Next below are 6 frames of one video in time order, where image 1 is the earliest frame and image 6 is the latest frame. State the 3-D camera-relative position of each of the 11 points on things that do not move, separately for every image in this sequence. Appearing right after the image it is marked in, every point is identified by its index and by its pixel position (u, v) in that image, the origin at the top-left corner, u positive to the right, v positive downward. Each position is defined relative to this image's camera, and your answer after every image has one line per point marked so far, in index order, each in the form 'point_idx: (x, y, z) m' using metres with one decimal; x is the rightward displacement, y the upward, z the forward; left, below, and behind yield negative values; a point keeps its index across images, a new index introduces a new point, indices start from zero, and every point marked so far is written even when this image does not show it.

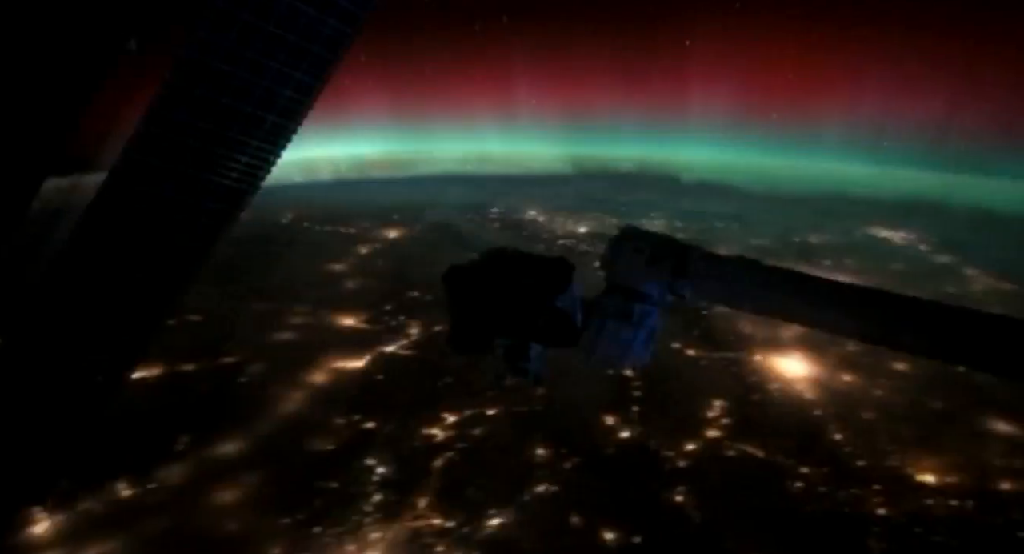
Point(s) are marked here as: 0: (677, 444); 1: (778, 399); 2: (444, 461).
0: (+1.4, -1.4, +6.4) m
1: (+2.6, -1.2, +7.3) m
2: (-0.5, -1.5, +6.0) m
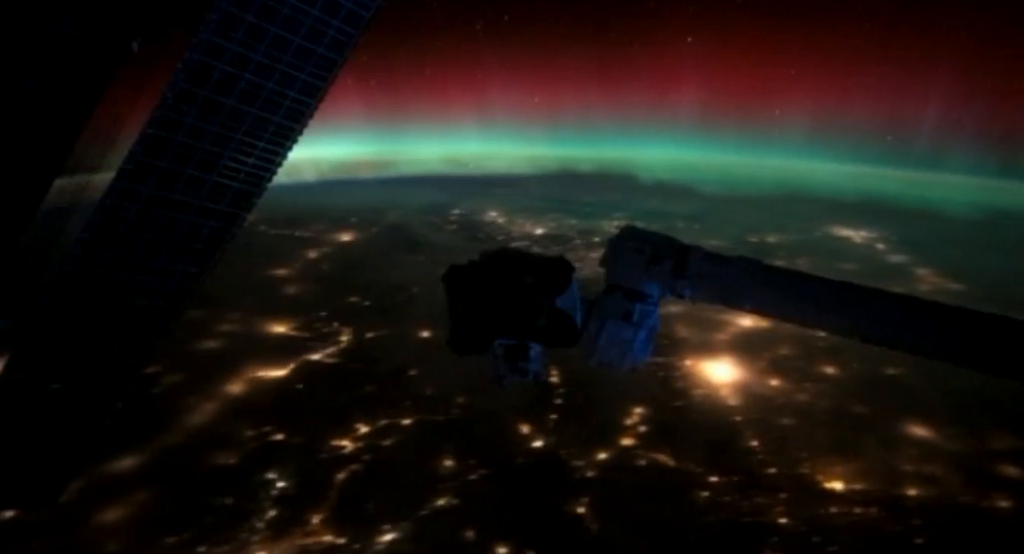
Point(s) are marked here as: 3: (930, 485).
0: (+0.6, -1.5, +6.3) m
1: (+1.8, -1.2, +7.2) m
2: (-1.3, -1.5, +5.8) m
3: (+3.3, -1.6, +5.8) m
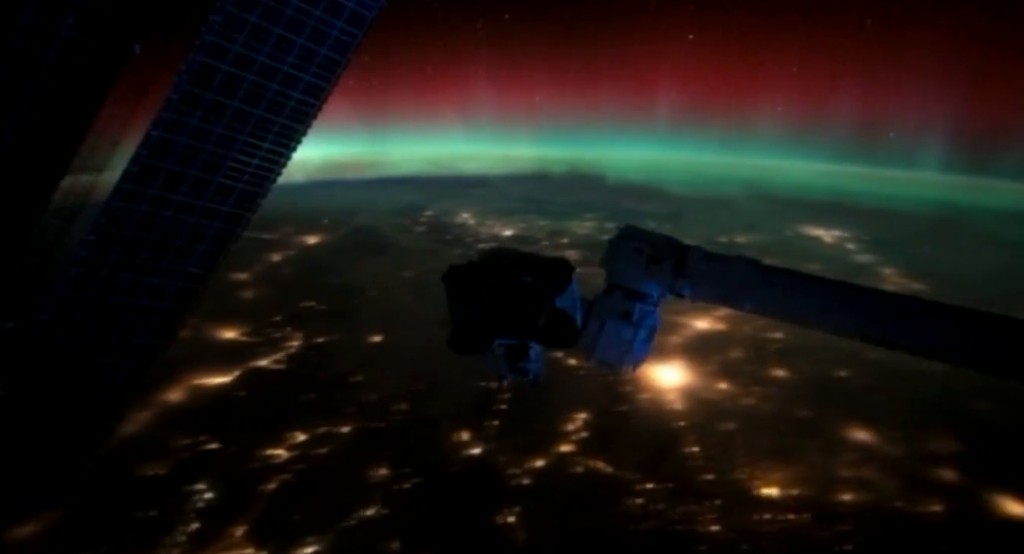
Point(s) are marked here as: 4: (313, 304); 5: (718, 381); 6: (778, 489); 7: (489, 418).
0: (+0.1, -1.5, +6.2) m
1: (+1.3, -1.3, +7.1) m
2: (-1.8, -1.6, +5.7) m
3: (+2.8, -1.7, +5.8) m
4: (-2.8, -0.4, +10.5) m
5: (+2.2, -1.1, +7.8) m
6: (+2.1, -1.7, +5.8) m
7: (-0.2, -1.3, +6.9) m
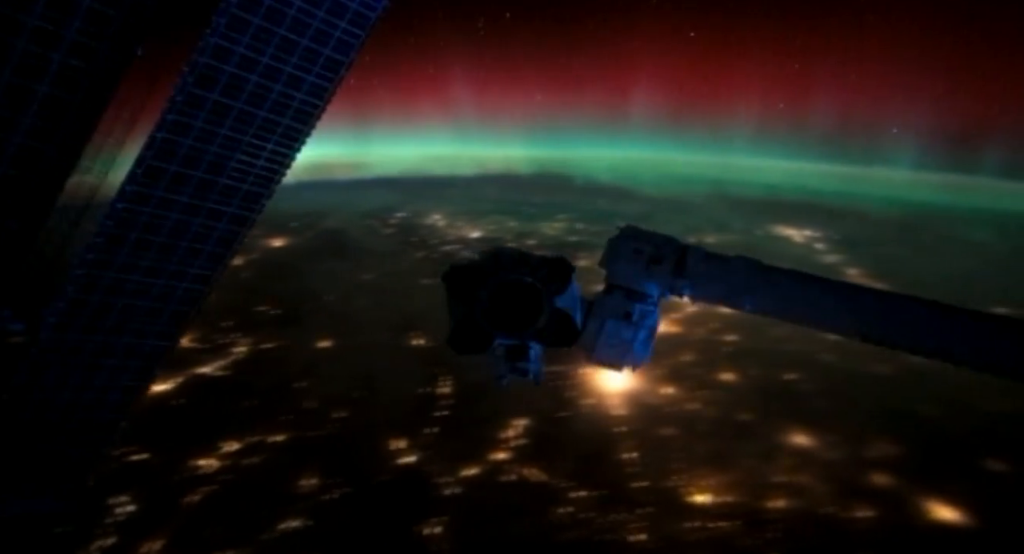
0: (-0.4, -1.6, +6.1) m
1: (+0.7, -1.3, +7.1) m
2: (-2.4, -1.7, +5.6) m
3: (+2.2, -1.7, +5.7) m
4: (-3.4, -0.4, +10.3) m
5: (+1.6, -1.1, +7.8) m
6: (+1.5, -1.7, +5.7) m
7: (-0.8, -1.4, +6.9) m
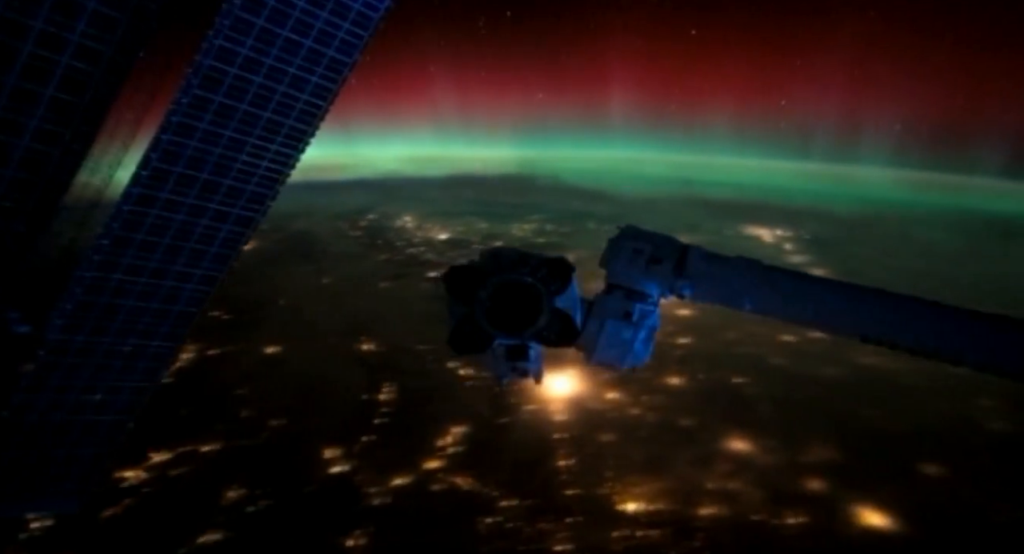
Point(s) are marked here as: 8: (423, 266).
0: (-1.0, -1.6, +6.0) m
1: (+0.1, -1.4, +7.0) m
2: (-2.9, -1.7, +5.5) m
3: (+1.6, -1.7, +5.7) m
4: (-4.0, -0.5, +10.2) m
5: (+1.0, -1.2, +7.7) m
6: (+1.0, -1.7, +5.7) m
7: (-1.3, -1.4, +6.7) m
8: (-1.6, +0.2, +13.3) m
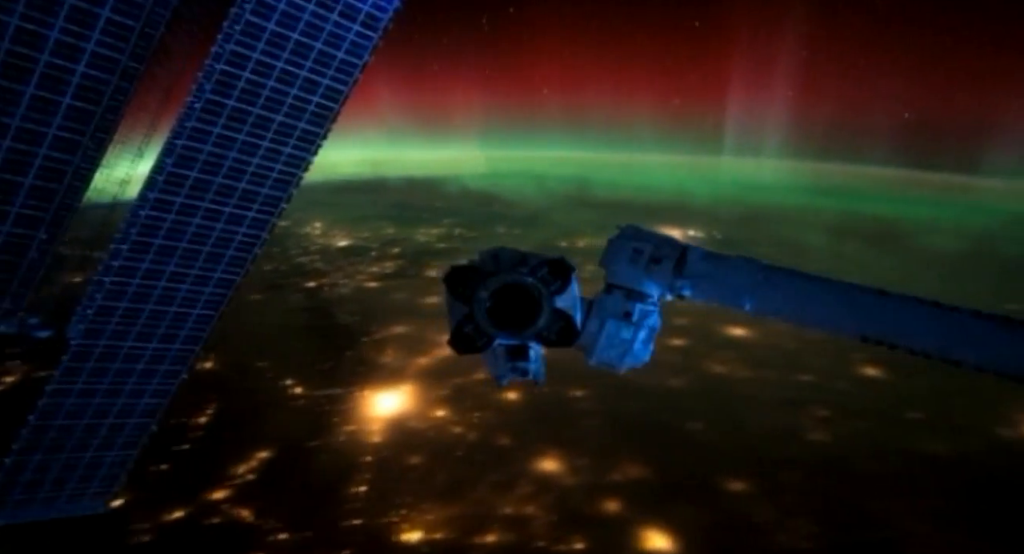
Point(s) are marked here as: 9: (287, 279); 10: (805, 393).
0: (-2.7, -1.8, +5.7) m
1: (-1.6, -1.5, +6.7) m
2: (-4.6, -1.9, +5.1) m
3: (0.0, -1.8, +5.5) m
4: (-5.9, -0.7, +9.8) m
5: (-0.7, -1.3, +7.4) m
6: (-0.7, -1.9, +5.4) m
7: (-3.0, -1.6, +6.4) m
8: (-3.6, 0.0, +12.9) m
9: (-3.8, 0.0, +12.6) m
10: (+3.1, -1.2, +7.9) m
